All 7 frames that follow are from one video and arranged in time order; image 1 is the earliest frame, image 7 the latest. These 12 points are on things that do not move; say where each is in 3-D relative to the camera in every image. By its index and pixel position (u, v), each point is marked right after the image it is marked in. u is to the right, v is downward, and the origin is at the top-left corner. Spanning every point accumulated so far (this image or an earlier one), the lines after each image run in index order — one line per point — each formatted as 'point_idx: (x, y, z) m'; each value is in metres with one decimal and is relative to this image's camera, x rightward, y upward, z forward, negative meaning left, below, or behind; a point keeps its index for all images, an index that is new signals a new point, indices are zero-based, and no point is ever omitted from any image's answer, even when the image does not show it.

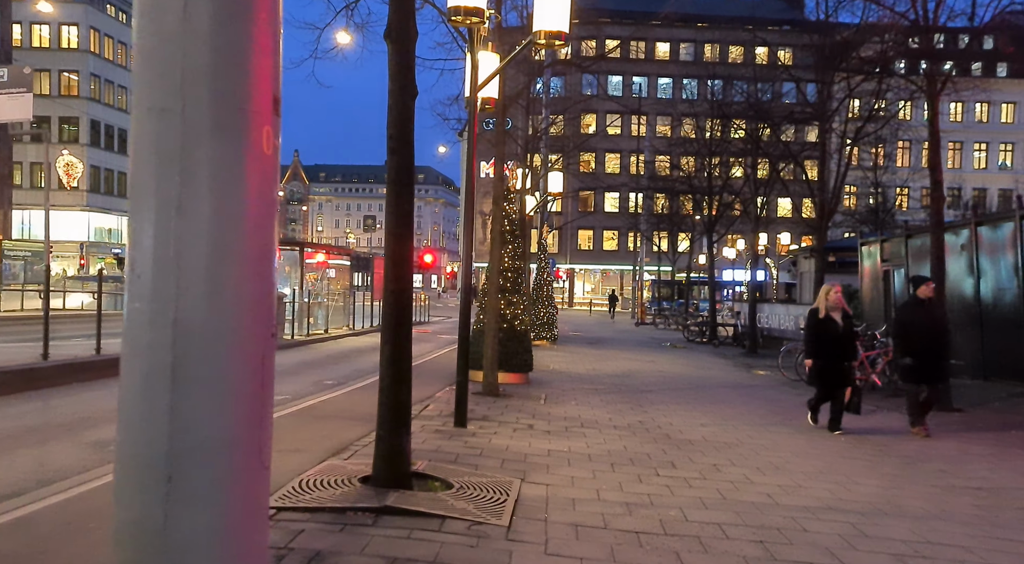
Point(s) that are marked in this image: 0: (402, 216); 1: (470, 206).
0: (-0.6, +0.4, +4.2) m
1: (-0.4, +0.7, +6.9) m
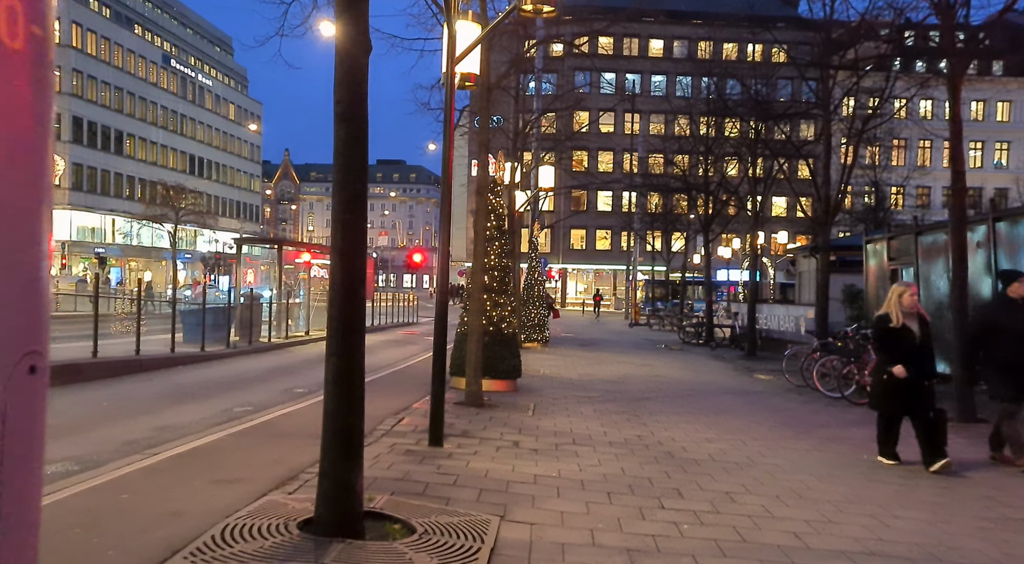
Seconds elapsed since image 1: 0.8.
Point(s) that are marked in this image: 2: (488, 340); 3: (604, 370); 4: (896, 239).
0: (-0.7, +0.4, +3.4) m
1: (-0.5, +0.7, +6.1) m
2: (-0.3, -0.8, +9.8) m
3: (+1.6, -1.6, +13.8) m
4: (+7.1, +0.8, +14.1) m
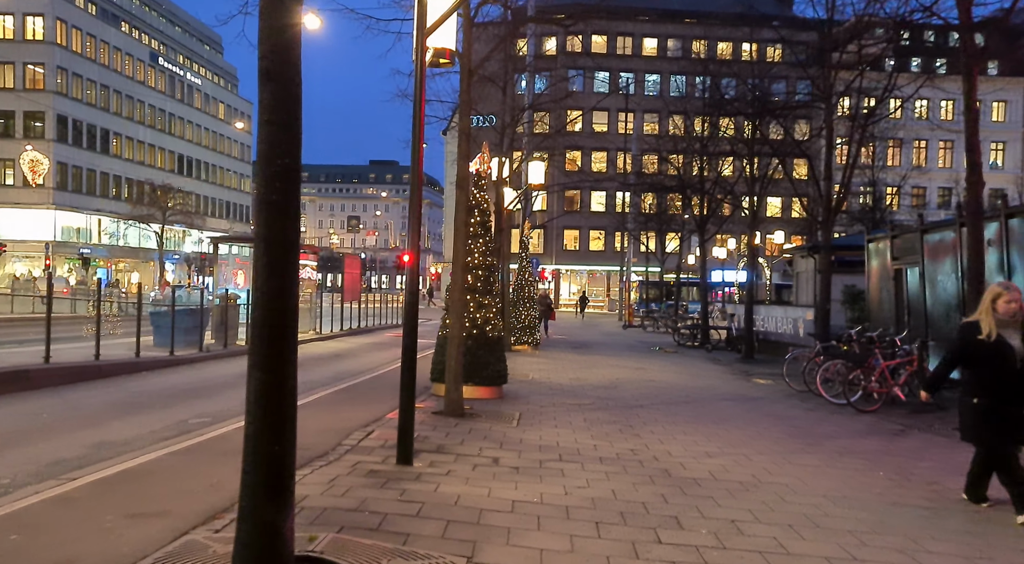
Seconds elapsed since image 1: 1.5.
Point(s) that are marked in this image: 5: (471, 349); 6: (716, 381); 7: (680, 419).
0: (-0.9, +0.4, +2.8) m
1: (-0.7, +0.8, +5.5) m
2: (-0.5, -0.8, +9.2) m
3: (+1.4, -1.6, +13.2) m
4: (+6.8, +0.8, +13.5) m
5: (-0.5, -0.8, +9.2) m
6: (+3.4, -1.6, +12.6) m
7: (+1.8, -1.5, +8.4) m
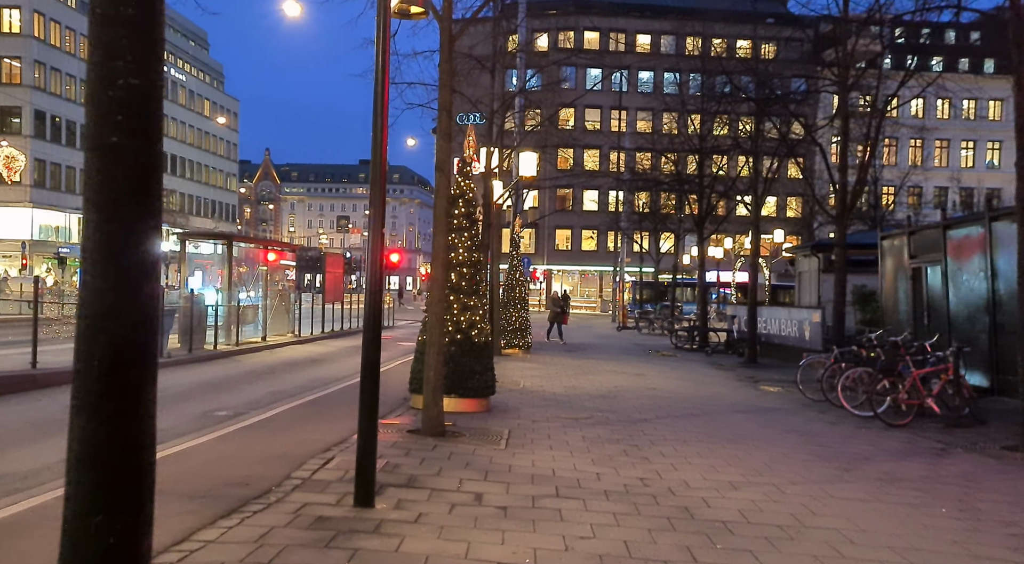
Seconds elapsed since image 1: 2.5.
0: (-0.9, +0.4, +1.8) m
1: (-0.8, +0.8, +4.5) m
2: (-0.6, -0.7, +8.1) m
3: (+1.3, -1.6, +12.2) m
4: (+6.7, +0.8, +12.6) m
5: (-0.6, -0.8, +8.2) m
6: (+3.2, -1.6, +11.6) m
7: (+1.7, -1.5, +7.4) m
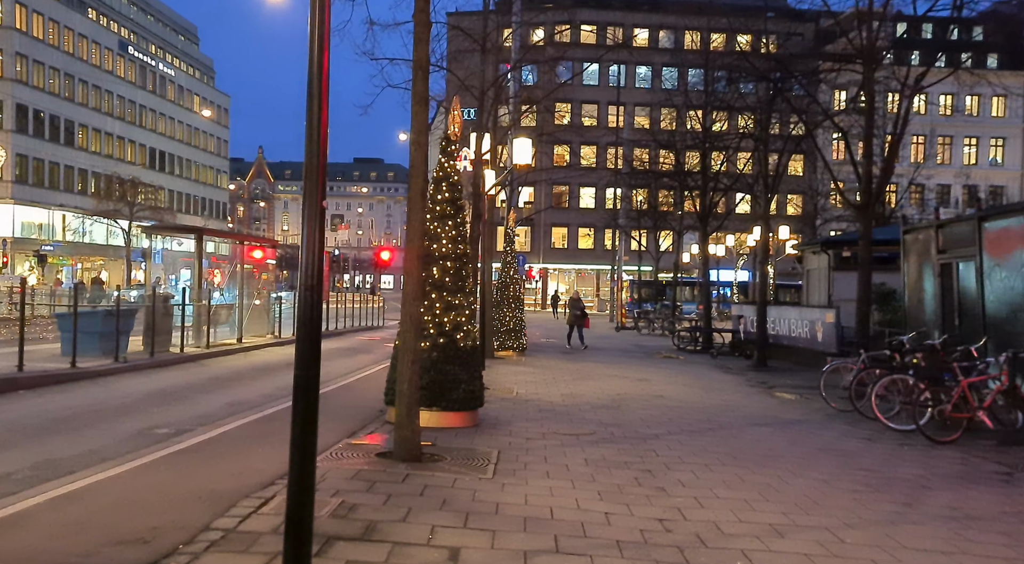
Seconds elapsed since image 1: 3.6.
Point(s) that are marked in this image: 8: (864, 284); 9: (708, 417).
0: (-1.0, +0.4, +0.7) m
1: (-0.8, +0.8, +3.4) m
2: (-0.7, -0.7, +7.0) m
3: (+1.1, -1.5, +11.1) m
4: (+6.6, +0.8, +11.5) m
5: (-0.7, -0.8, +7.1) m
6: (+3.1, -1.6, +10.6) m
7: (+1.6, -1.4, +6.3) m
8: (+5.1, 0.0, +11.2) m
9: (+2.2, -1.5, +8.6) m
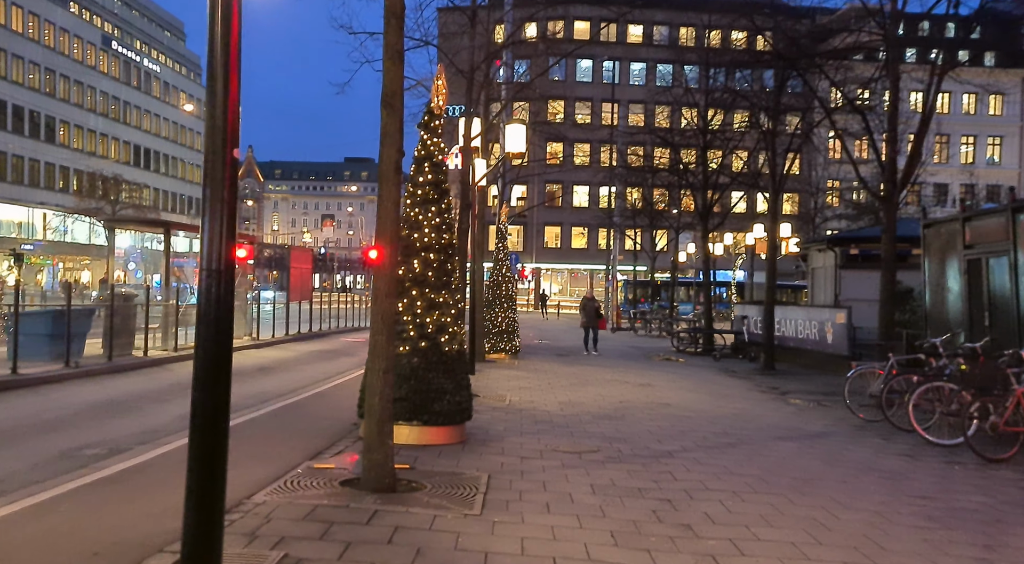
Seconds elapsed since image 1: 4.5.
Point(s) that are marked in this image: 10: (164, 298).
0: (-0.9, +0.5, -0.3) m
1: (-0.9, +0.9, +2.4) m
2: (-0.8, -0.7, +6.1) m
3: (+1.0, -1.5, +10.2) m
4: (+6.5, +0.9, +10.7) m
5: (-0.8, -0.7, +6.1) m
6: (+3.0, -1.6, +9.7) m
7: (+1.6, -1.4, +5.4) m
8: (+5.0, 0.0, +10.3) m
9: (+2.1, -1.5, +7.7) m
10: (-6.0, -0.3, +13.3) m
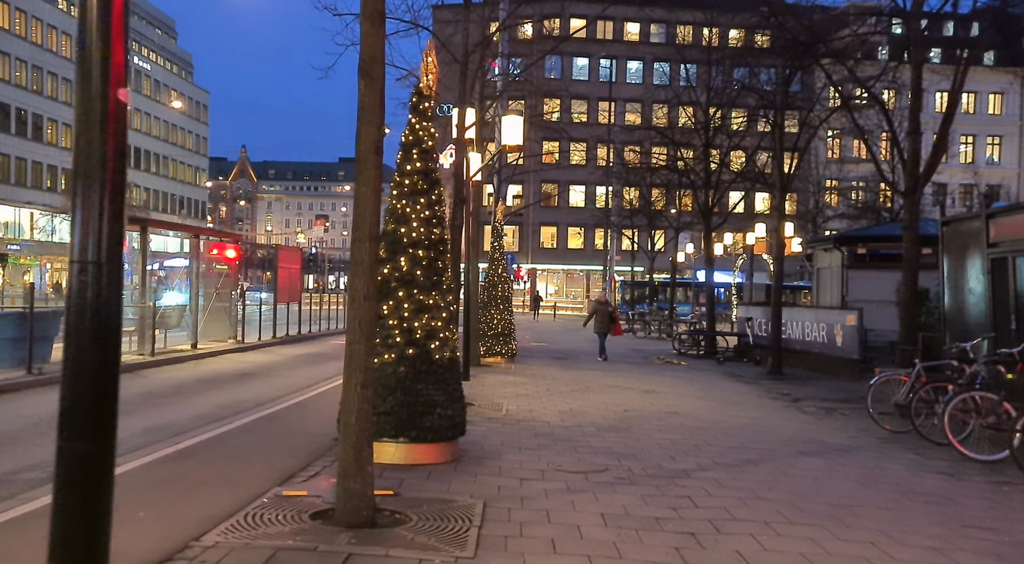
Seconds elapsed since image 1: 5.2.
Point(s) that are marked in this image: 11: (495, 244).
0: (-0.9, +0.5, -0.9) m
1: (-0.8, +0.9, +1.8) m
2: (-0.8, -0.7, +5.4) m
3: (+1.0, -1.5, +9.5) m
4: (+6.4, +0.9, +10.0) m
5: (-0.8, -0.7, +5.5) m
6: (+3.0, -1.6, +9.0) m
7: (+1.6, -1.4, +4.7) m
8: (+5.0, 0.0, +9.7) m
9: (+2.1, -1.5, +7.1) m
10: (-6.1, -0.3, +12.6) m
11: (-0.4, +0.8, +16.1) m
